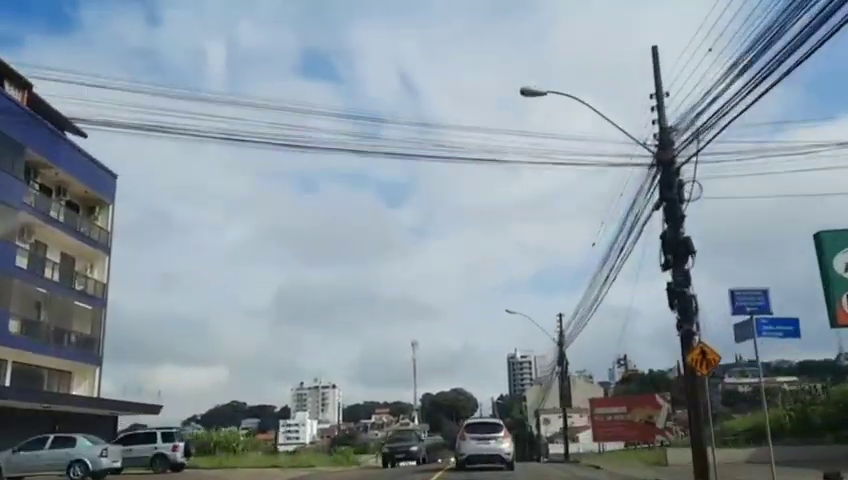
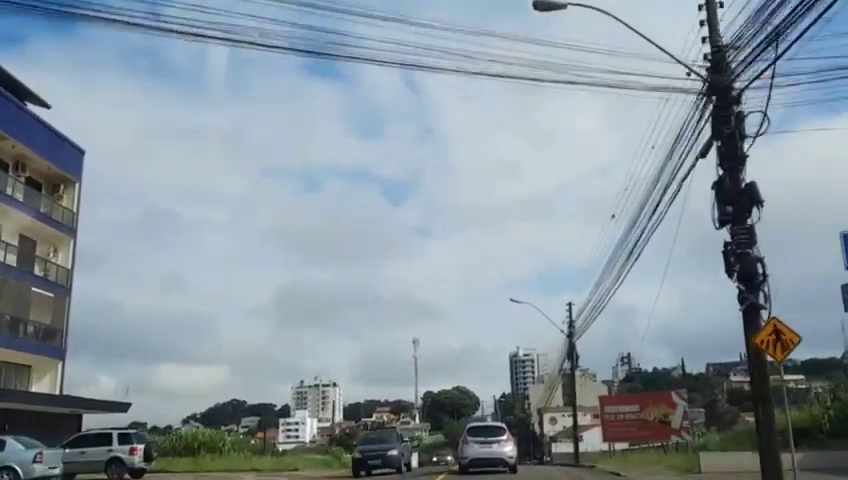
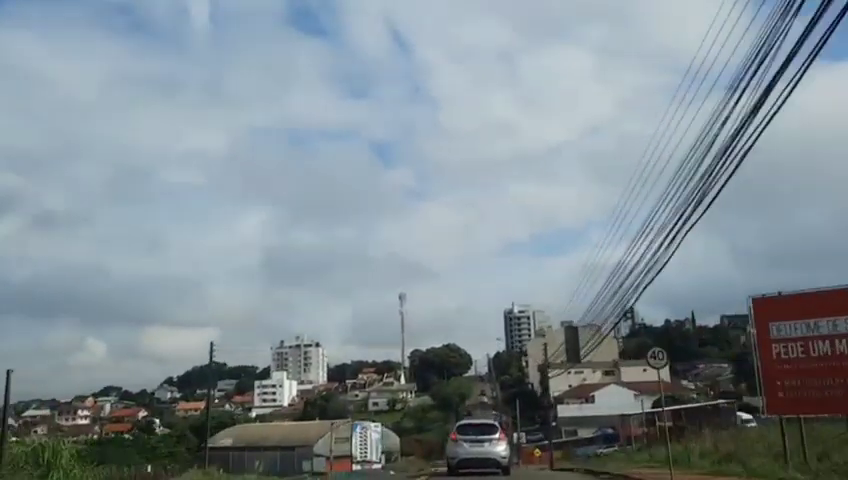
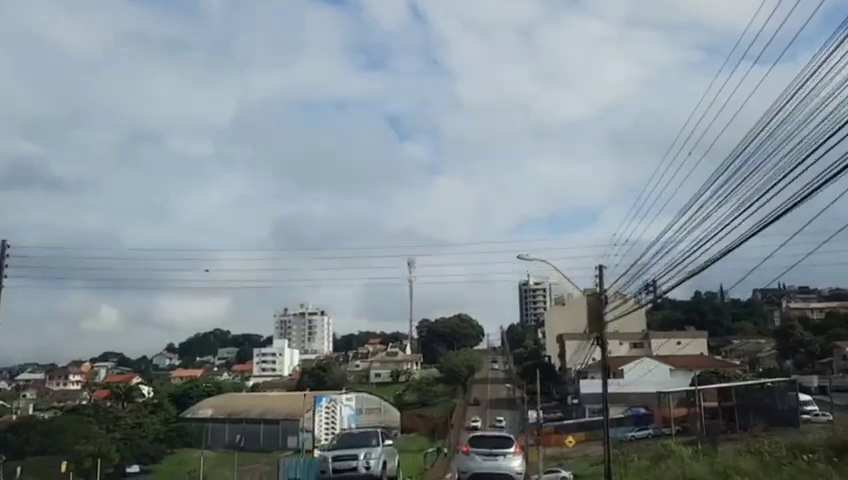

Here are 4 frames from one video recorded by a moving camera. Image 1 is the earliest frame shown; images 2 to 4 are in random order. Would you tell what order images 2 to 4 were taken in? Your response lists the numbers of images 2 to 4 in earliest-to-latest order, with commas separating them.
2, 3, 4
